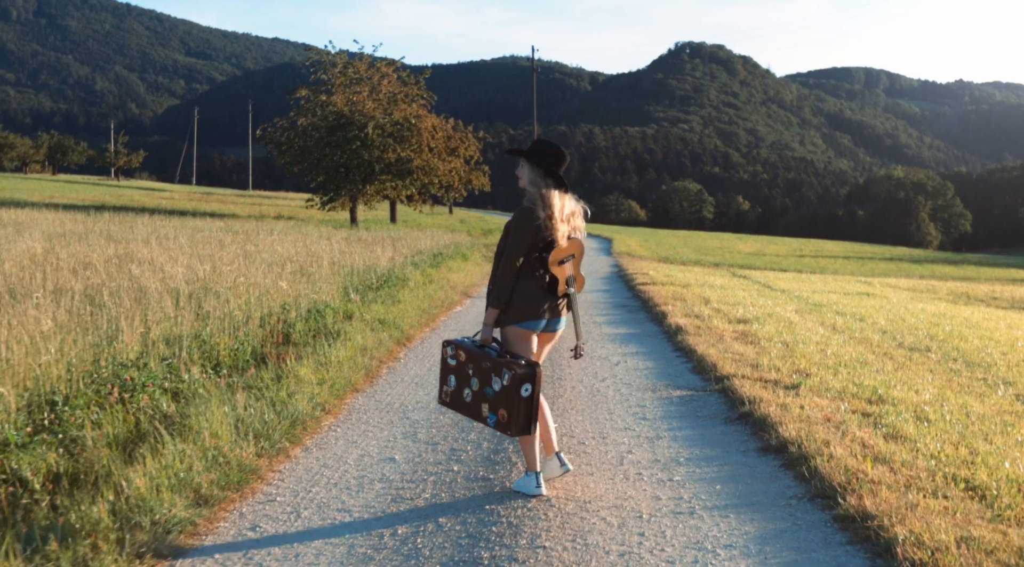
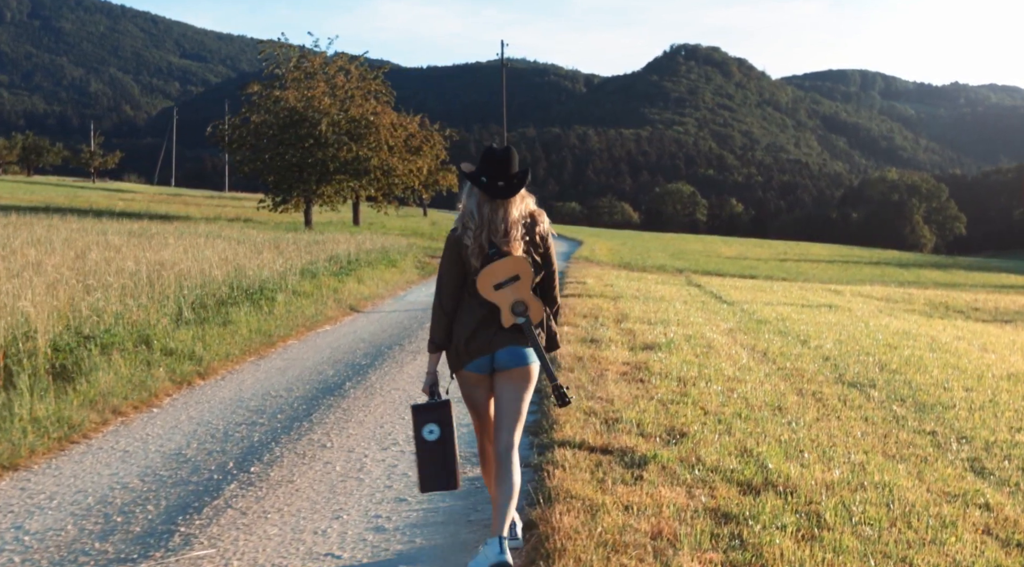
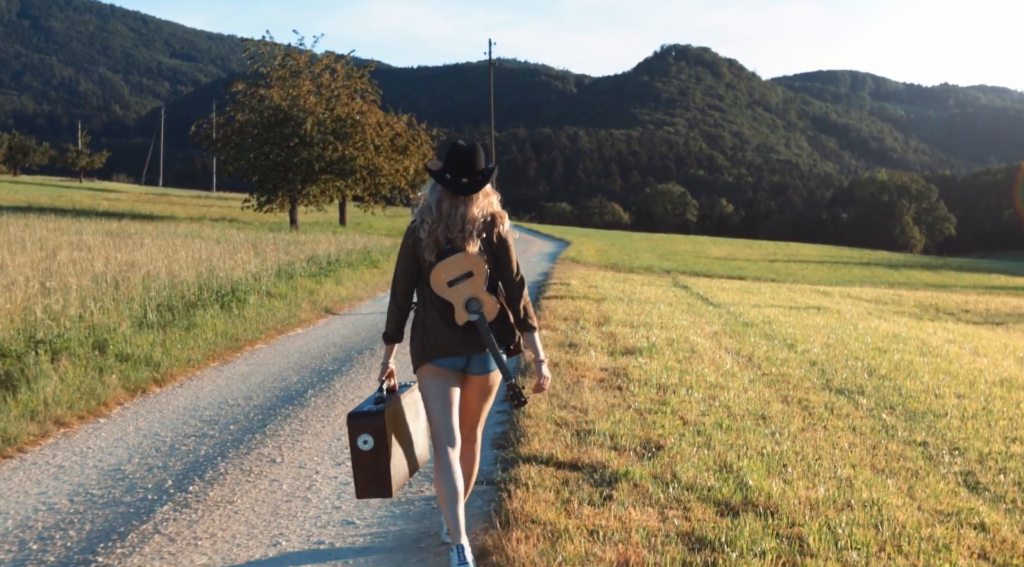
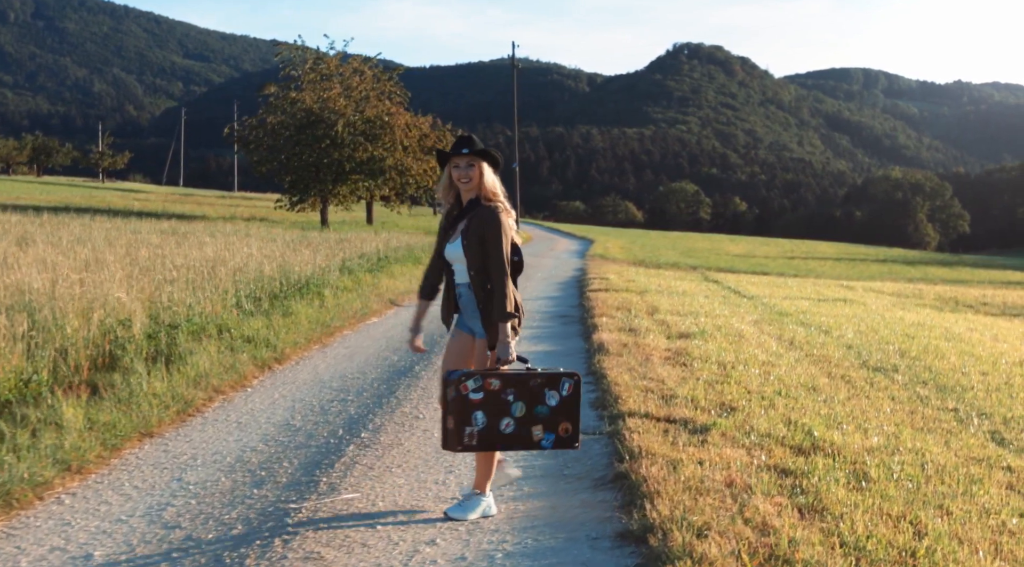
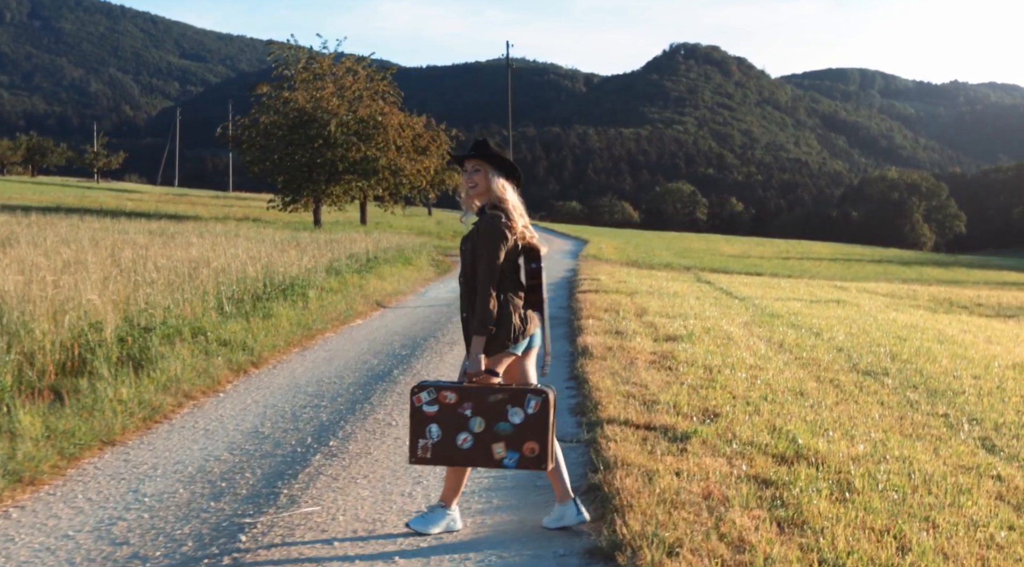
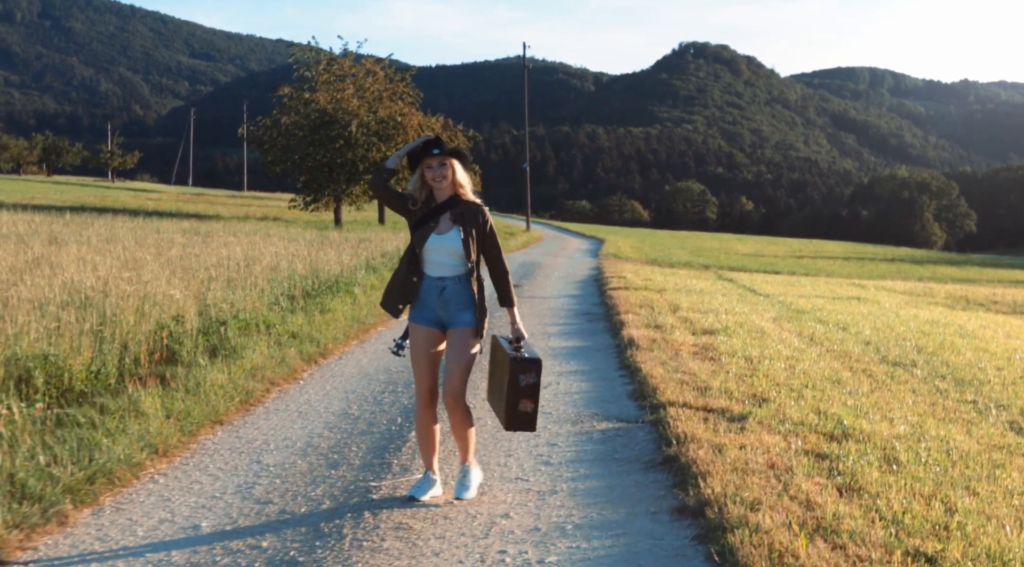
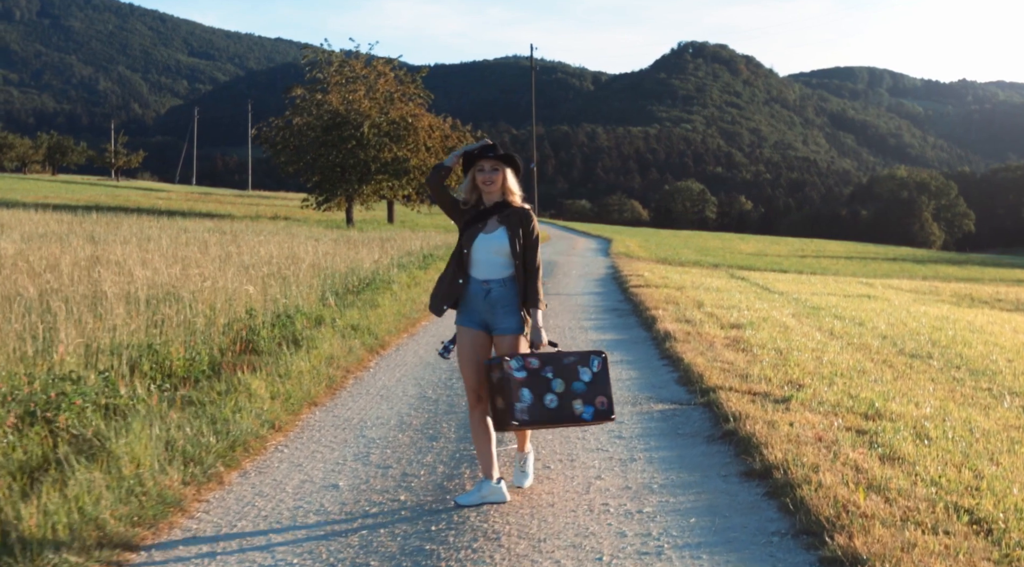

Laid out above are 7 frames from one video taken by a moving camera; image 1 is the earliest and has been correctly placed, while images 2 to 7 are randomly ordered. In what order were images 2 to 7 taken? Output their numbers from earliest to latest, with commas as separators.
7, 6, 4, 5, 2, 3
